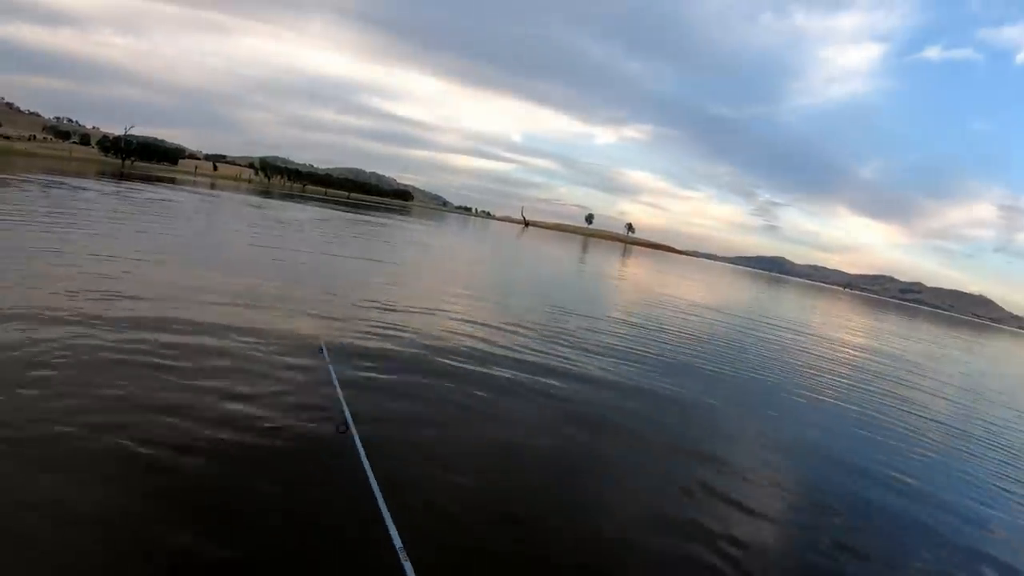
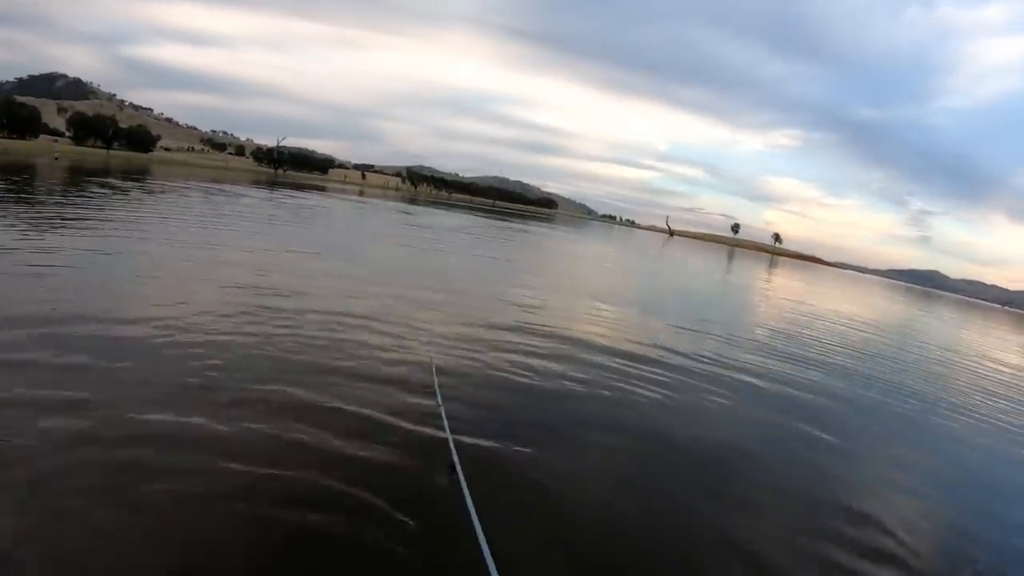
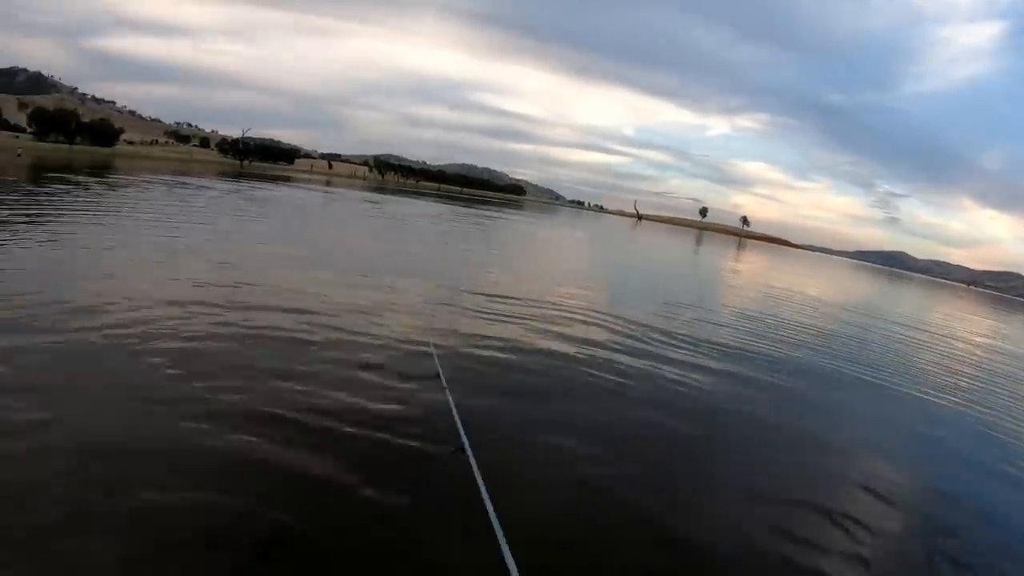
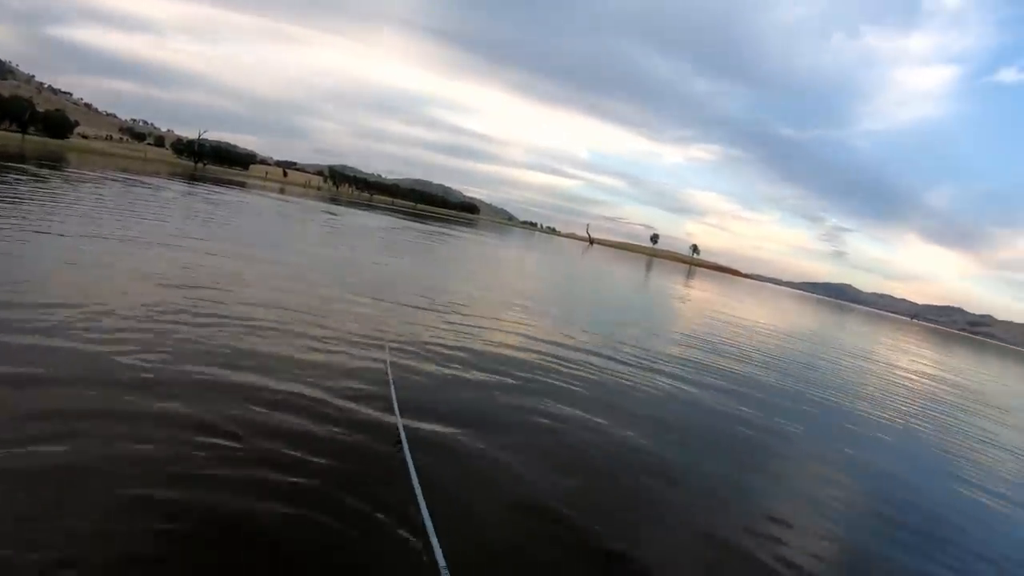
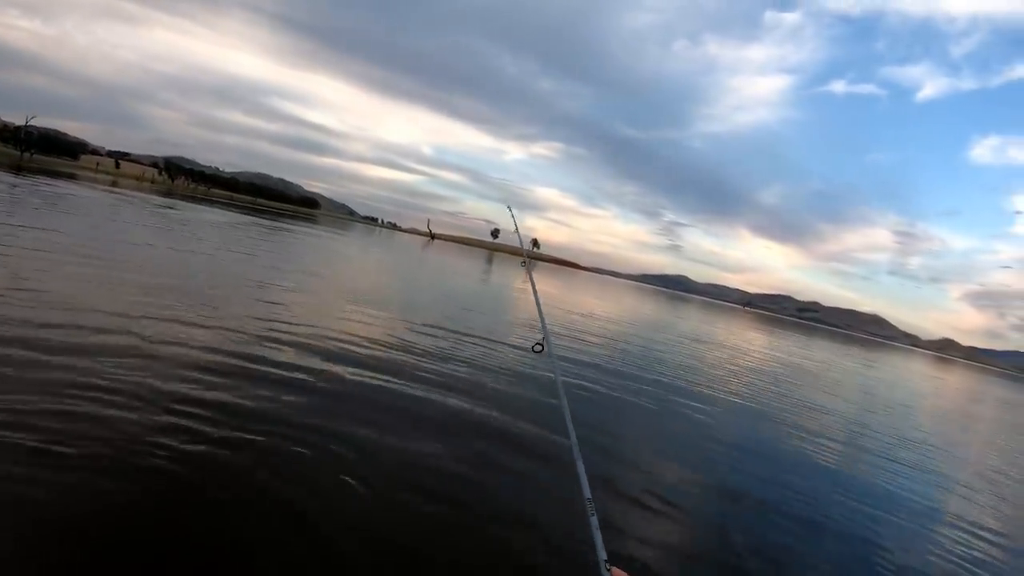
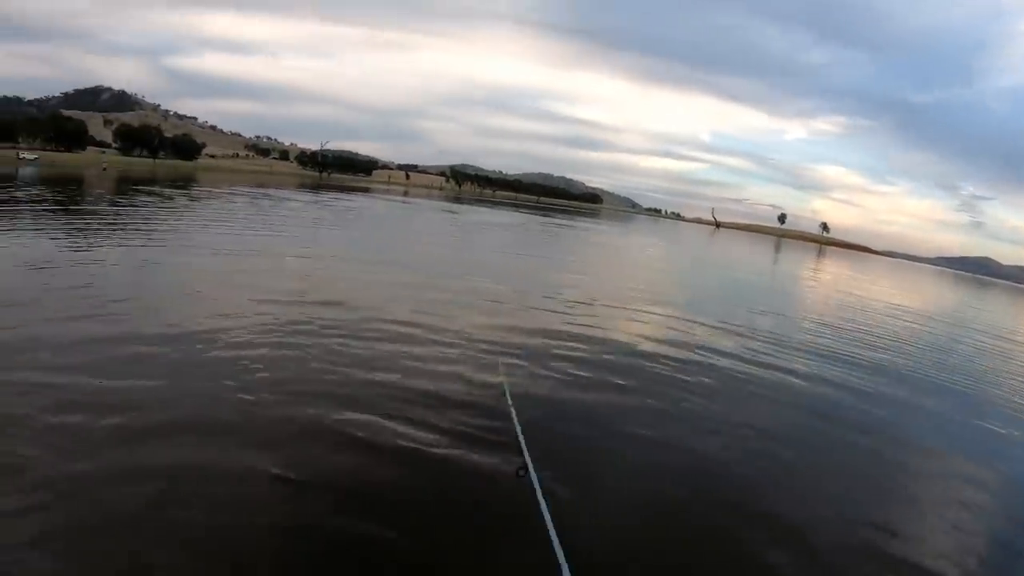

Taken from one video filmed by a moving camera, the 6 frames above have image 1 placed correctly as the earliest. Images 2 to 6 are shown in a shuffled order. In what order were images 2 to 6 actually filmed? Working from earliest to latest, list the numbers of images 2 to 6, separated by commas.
3, 6, 2, 4, 5
